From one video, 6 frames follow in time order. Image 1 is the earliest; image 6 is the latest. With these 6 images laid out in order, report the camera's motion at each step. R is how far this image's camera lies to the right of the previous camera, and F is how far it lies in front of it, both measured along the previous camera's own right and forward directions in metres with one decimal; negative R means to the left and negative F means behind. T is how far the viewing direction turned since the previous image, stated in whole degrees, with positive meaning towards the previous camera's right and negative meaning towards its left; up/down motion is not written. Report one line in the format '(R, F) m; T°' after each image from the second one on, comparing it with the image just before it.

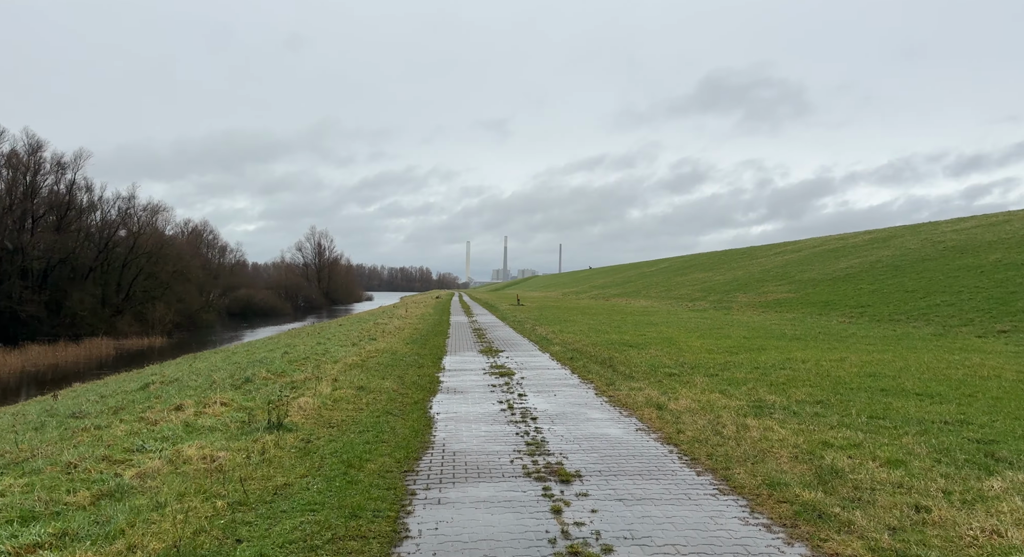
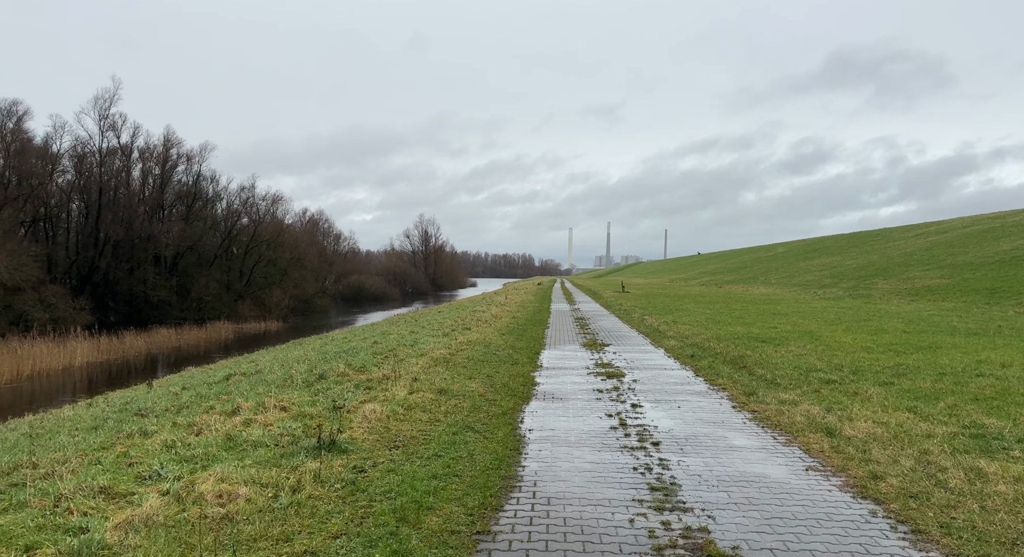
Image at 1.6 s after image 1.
(-0.1, +2.1) m; -9°
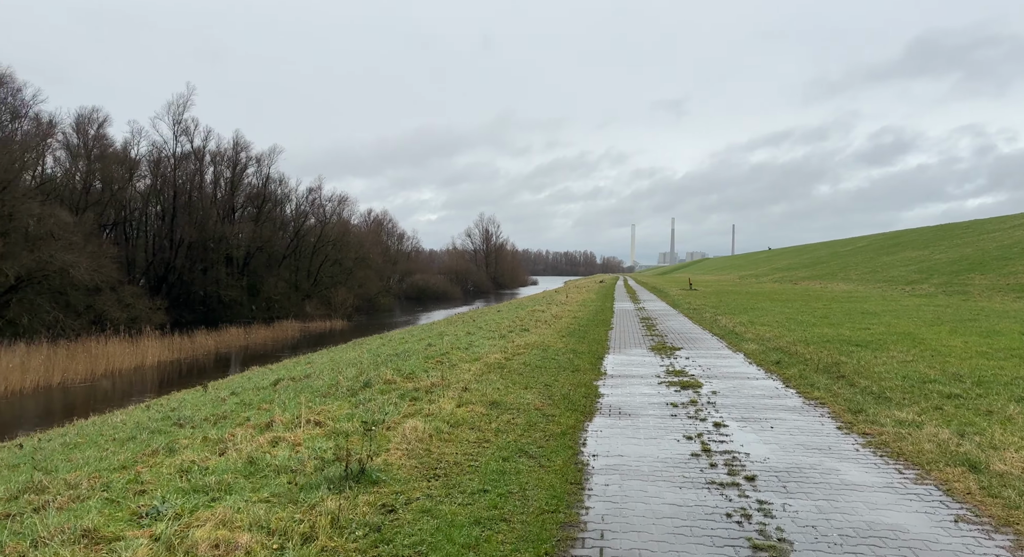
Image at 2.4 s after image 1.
(0.0, +1.1) m; -5°
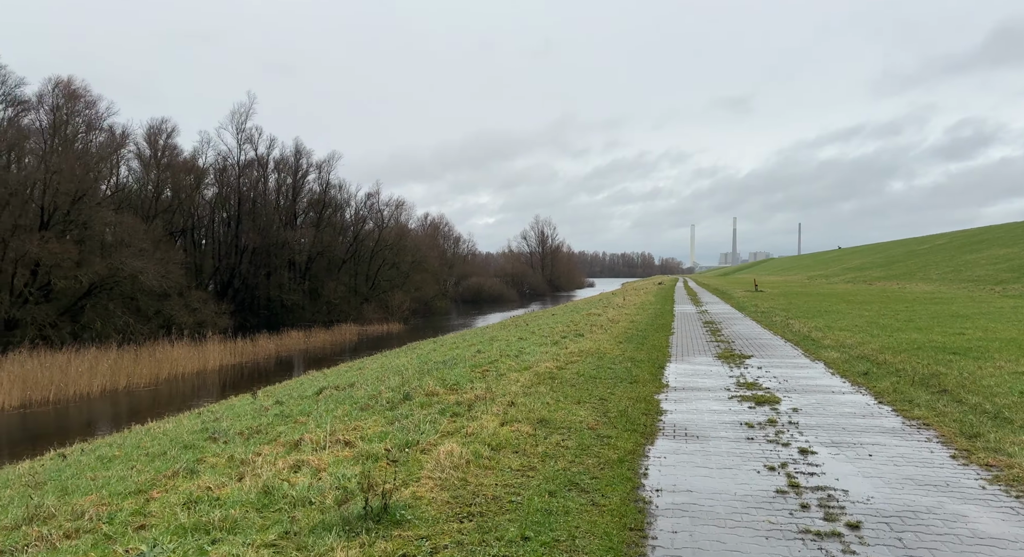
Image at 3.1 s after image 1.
(+0.1, +0.9) m; -5°
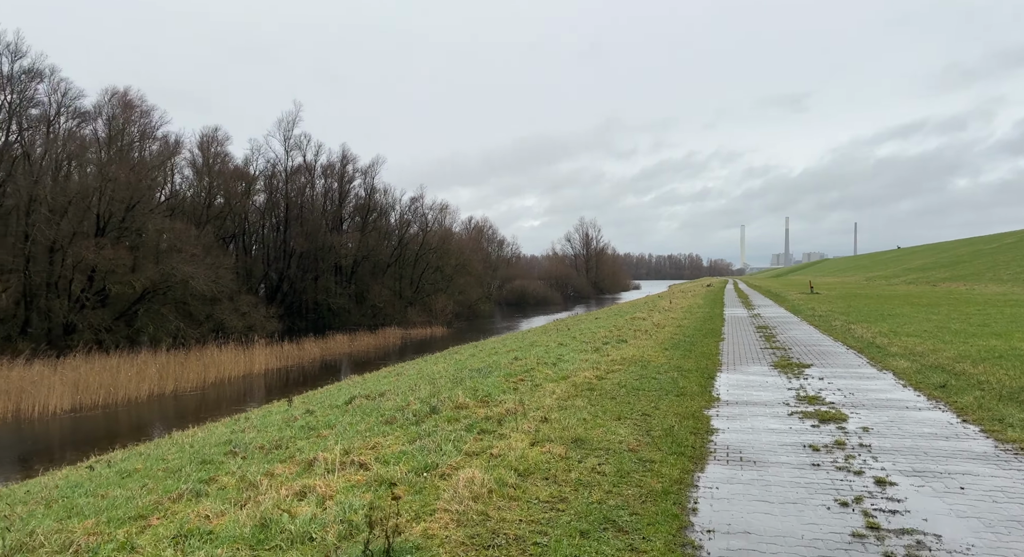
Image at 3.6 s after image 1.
(+0.1, +0.7) m; -4°
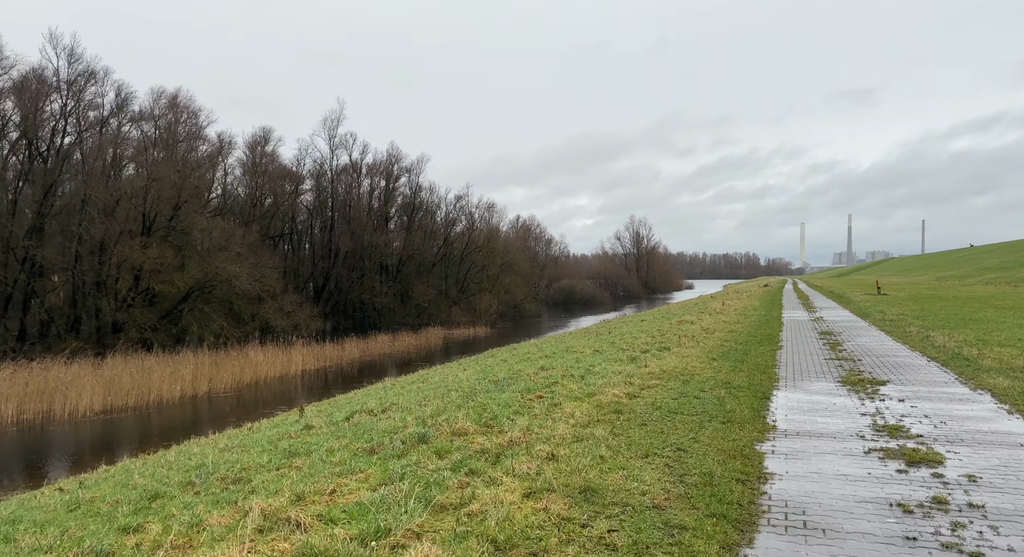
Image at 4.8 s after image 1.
(+0.5, +1.6) m; -4°
